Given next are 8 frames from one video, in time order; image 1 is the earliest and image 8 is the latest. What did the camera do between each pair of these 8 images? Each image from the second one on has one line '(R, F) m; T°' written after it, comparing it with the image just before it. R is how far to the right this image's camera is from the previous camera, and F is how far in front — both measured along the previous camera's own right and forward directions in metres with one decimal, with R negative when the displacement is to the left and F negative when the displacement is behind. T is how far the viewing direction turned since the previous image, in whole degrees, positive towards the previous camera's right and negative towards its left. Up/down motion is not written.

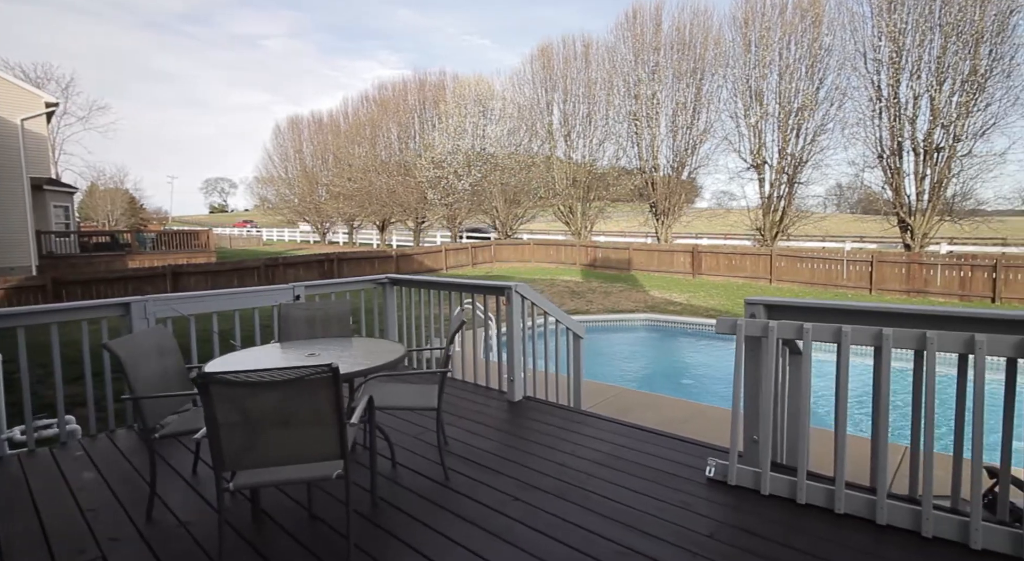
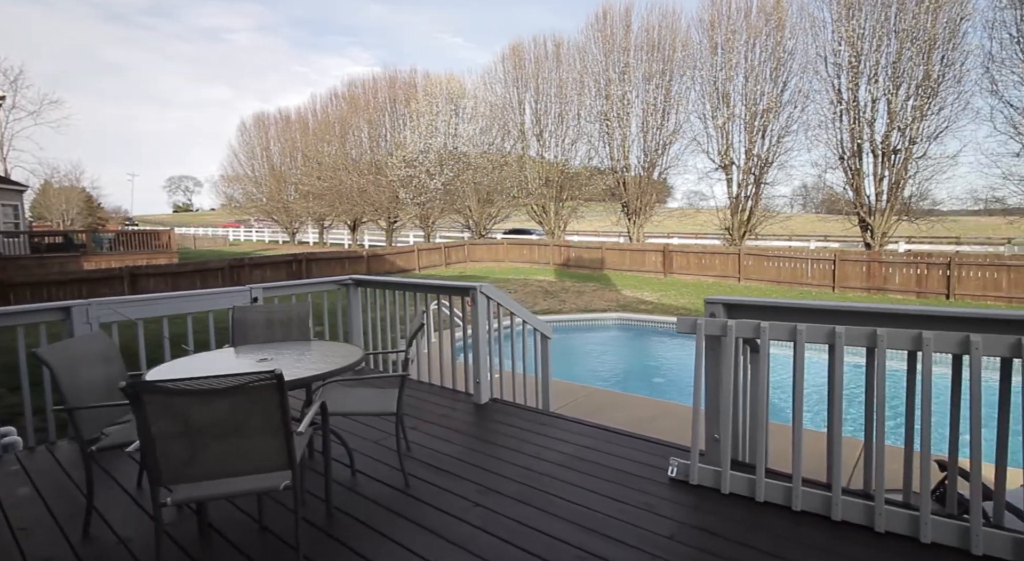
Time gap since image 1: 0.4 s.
(0.0, +0.1) m; +3°
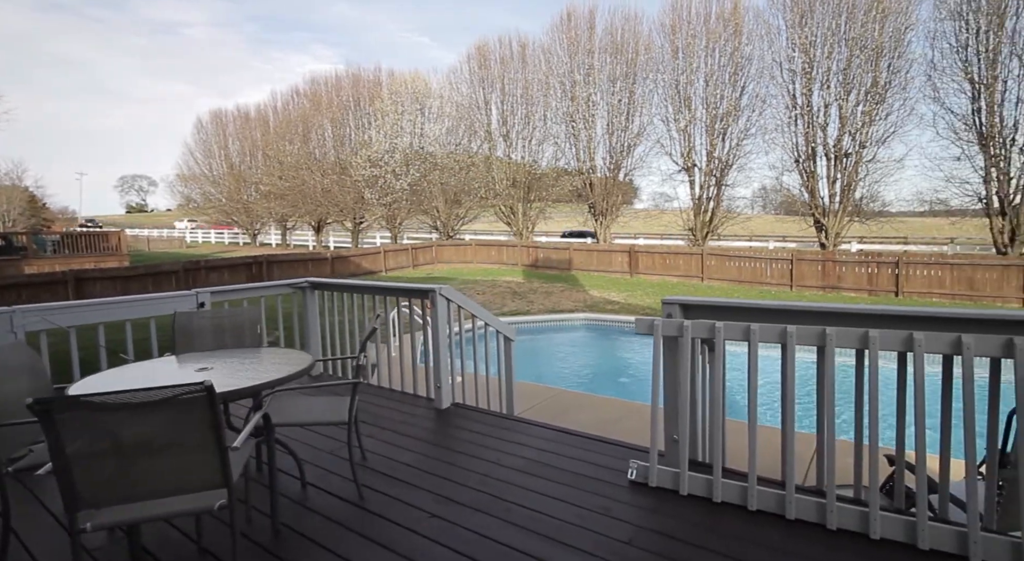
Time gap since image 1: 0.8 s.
(0.0, 0.0) m; +3°
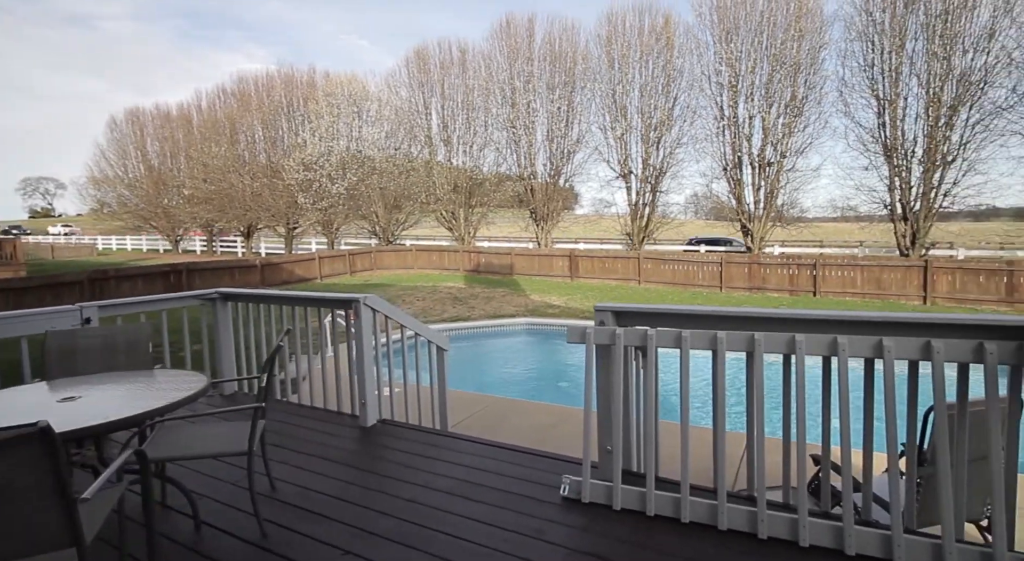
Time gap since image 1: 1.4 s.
(+0.1, +0.1) m; +6°
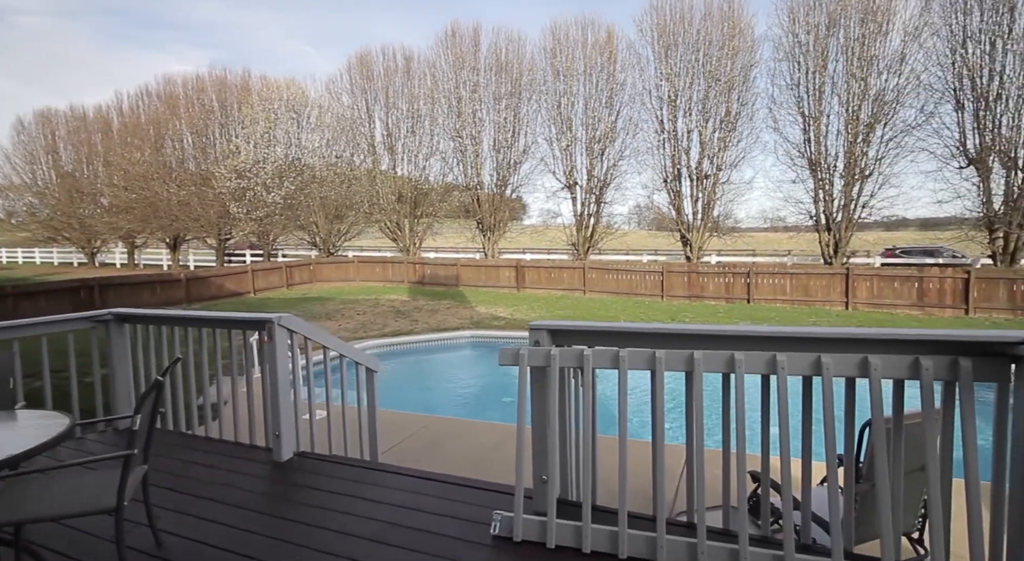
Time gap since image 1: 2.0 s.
(+0.1, +0.1) m; +5°
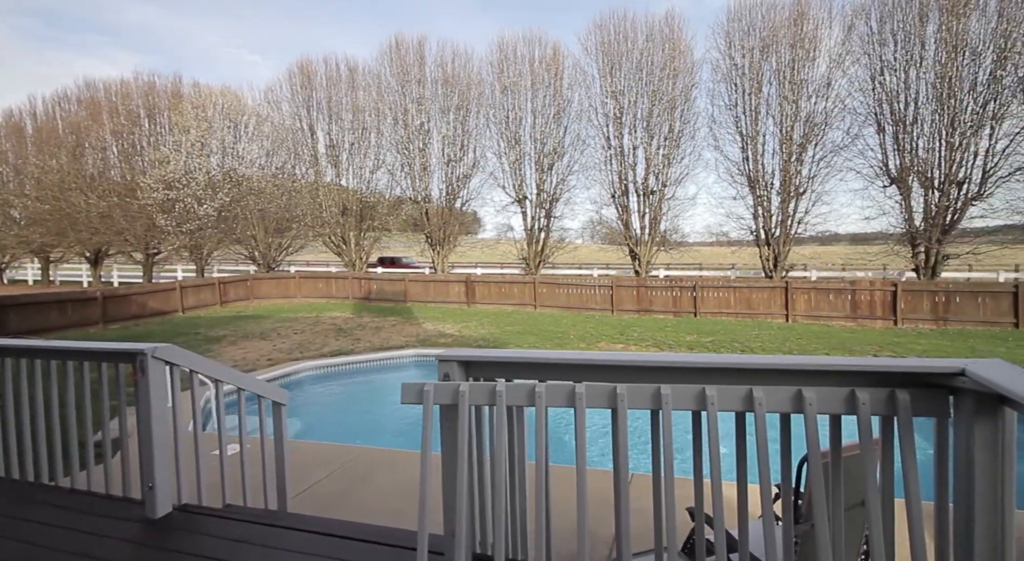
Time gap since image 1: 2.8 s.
(0.0, +0.3) m; +5°
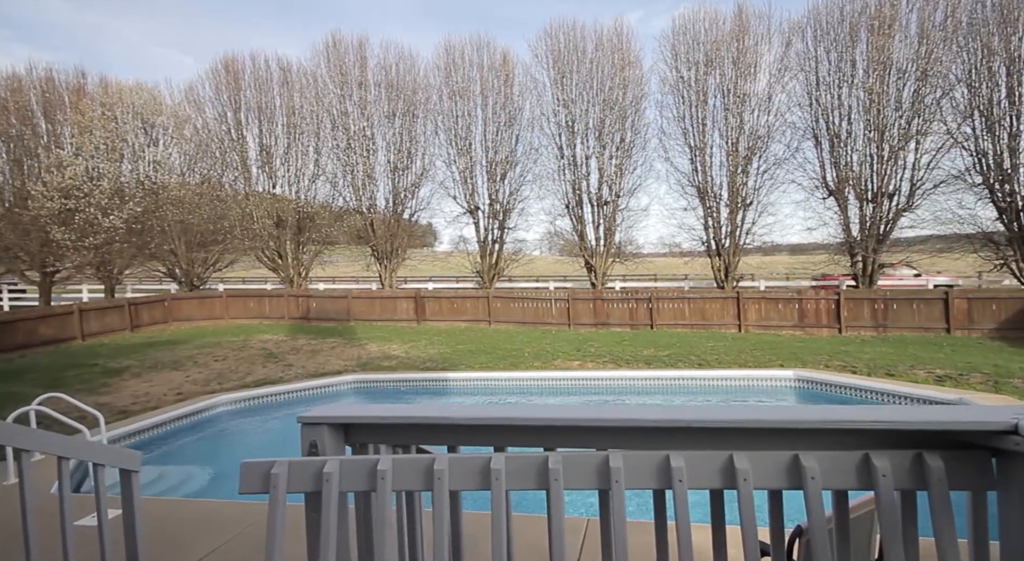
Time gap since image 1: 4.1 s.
(-0.1, +1.1) m; +5°
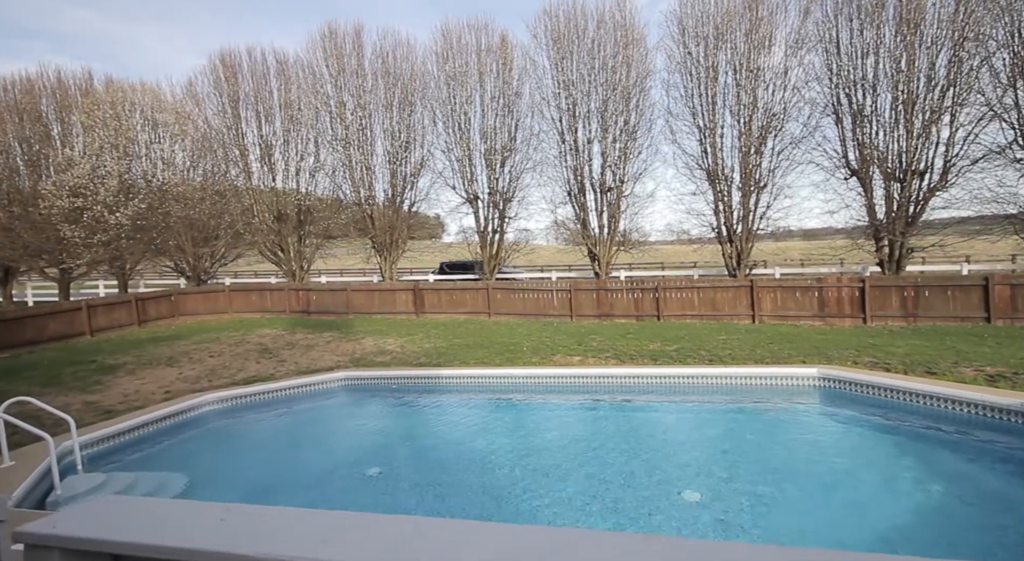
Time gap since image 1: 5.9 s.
(+0.8, 0.0) m; -3°
